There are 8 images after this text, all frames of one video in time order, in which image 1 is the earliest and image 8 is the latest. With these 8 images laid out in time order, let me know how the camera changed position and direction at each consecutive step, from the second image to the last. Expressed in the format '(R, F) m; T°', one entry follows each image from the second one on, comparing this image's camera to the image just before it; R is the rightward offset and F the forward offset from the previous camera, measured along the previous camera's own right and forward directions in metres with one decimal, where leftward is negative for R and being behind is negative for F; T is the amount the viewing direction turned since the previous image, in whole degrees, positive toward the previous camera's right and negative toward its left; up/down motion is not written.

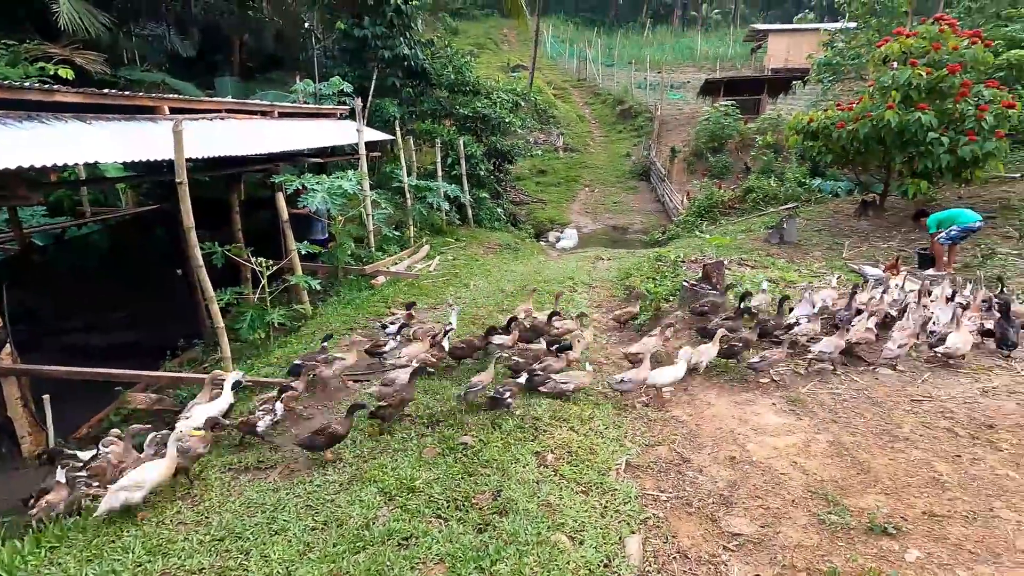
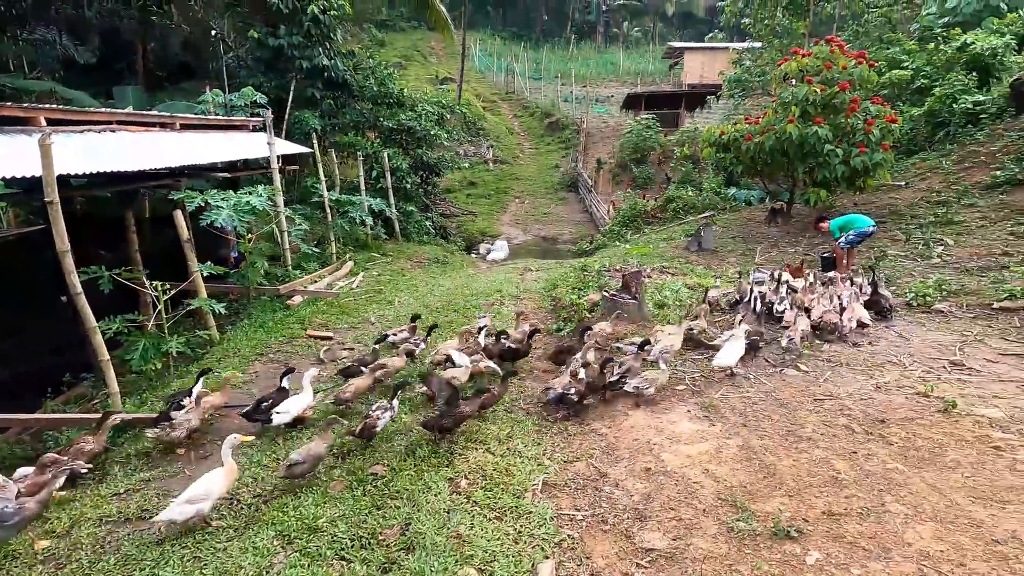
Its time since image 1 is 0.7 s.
(+0.2, +0.1) m; +7°
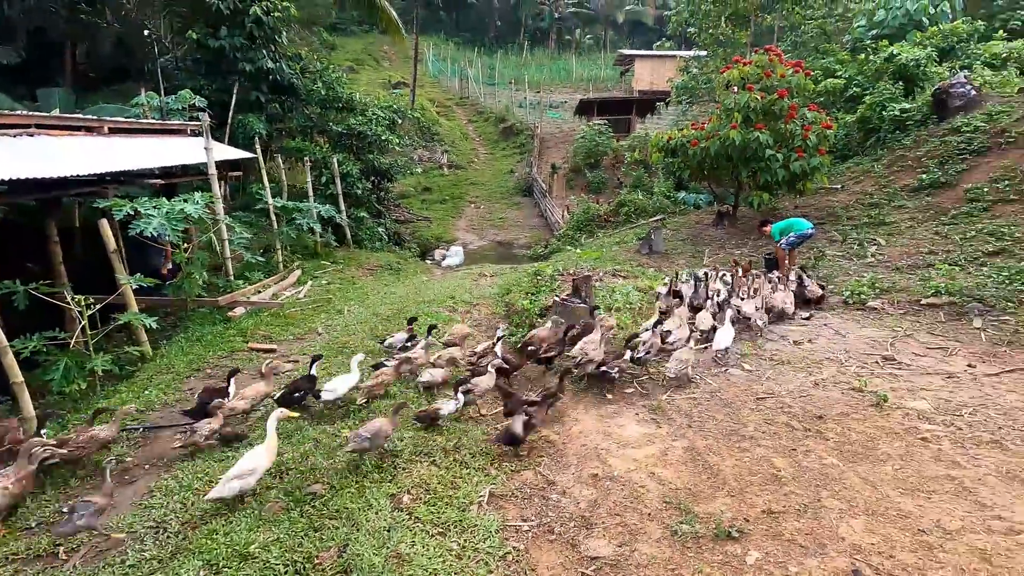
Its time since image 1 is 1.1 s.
(+0.1, 0.0) m; +4°
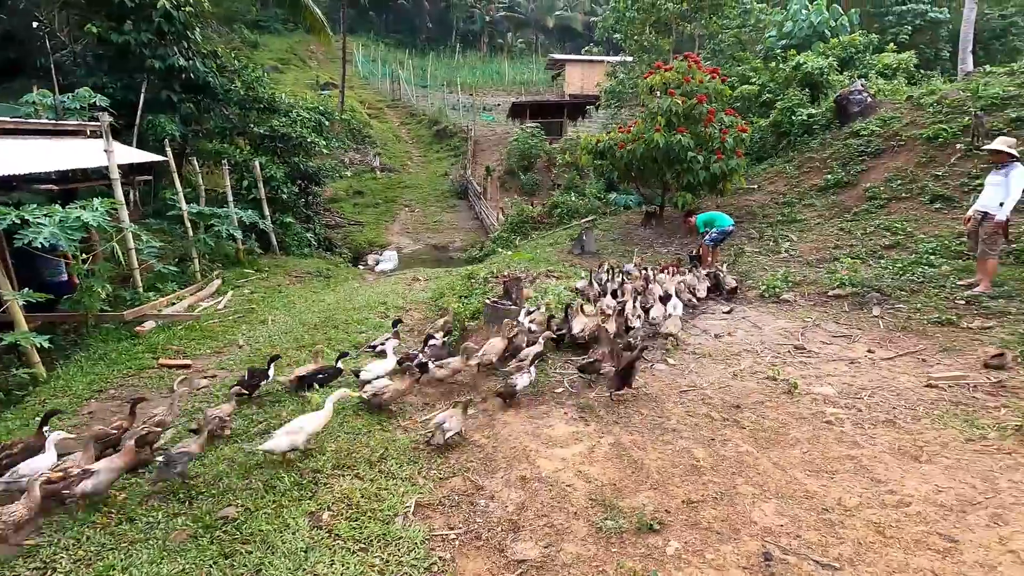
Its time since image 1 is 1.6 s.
(+0.1, 0.0) m; +6°
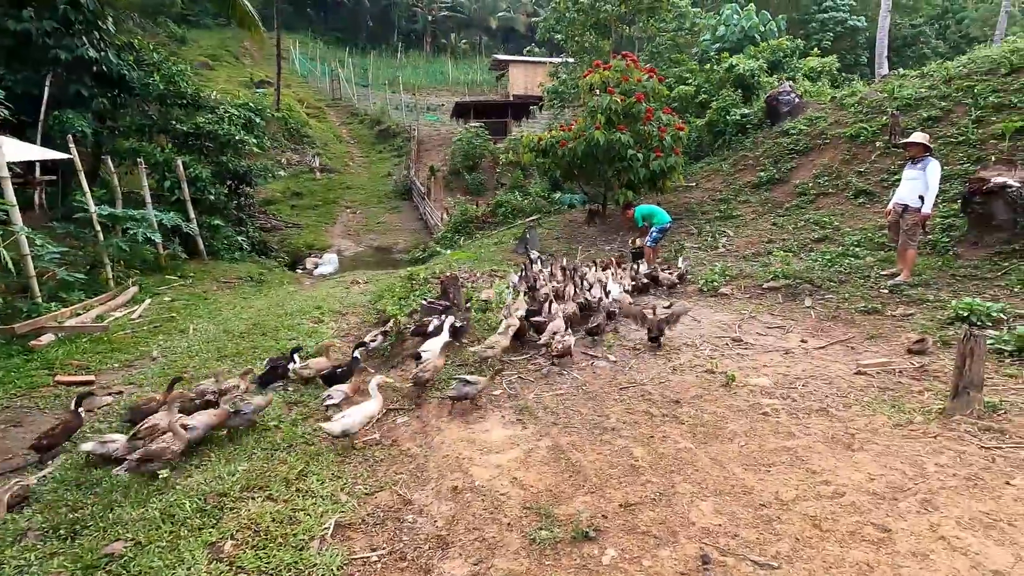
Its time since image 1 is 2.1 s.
(+0.1, +0.2) m; +5°
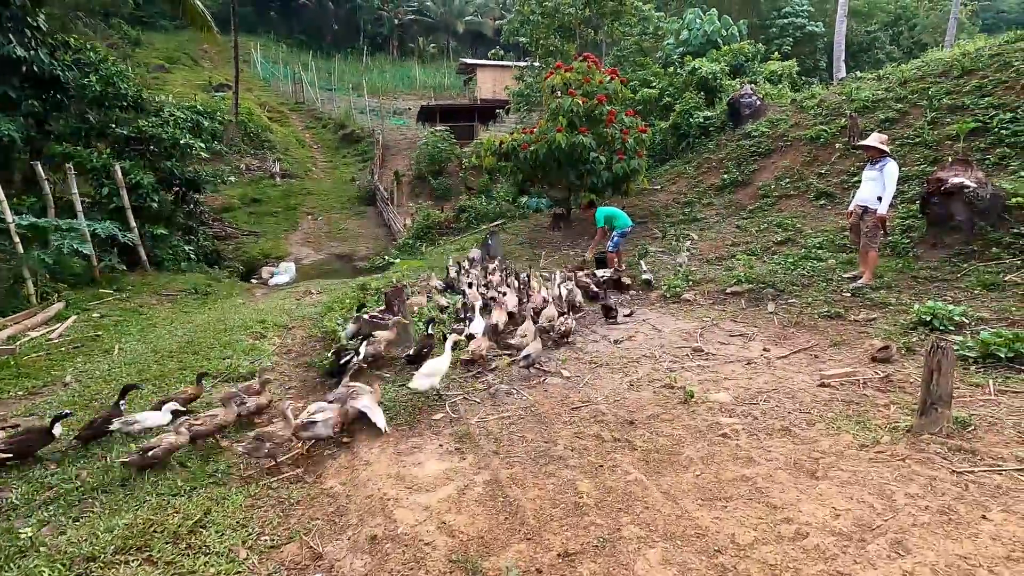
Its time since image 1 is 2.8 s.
(+0.2, +0.3) m; +3°
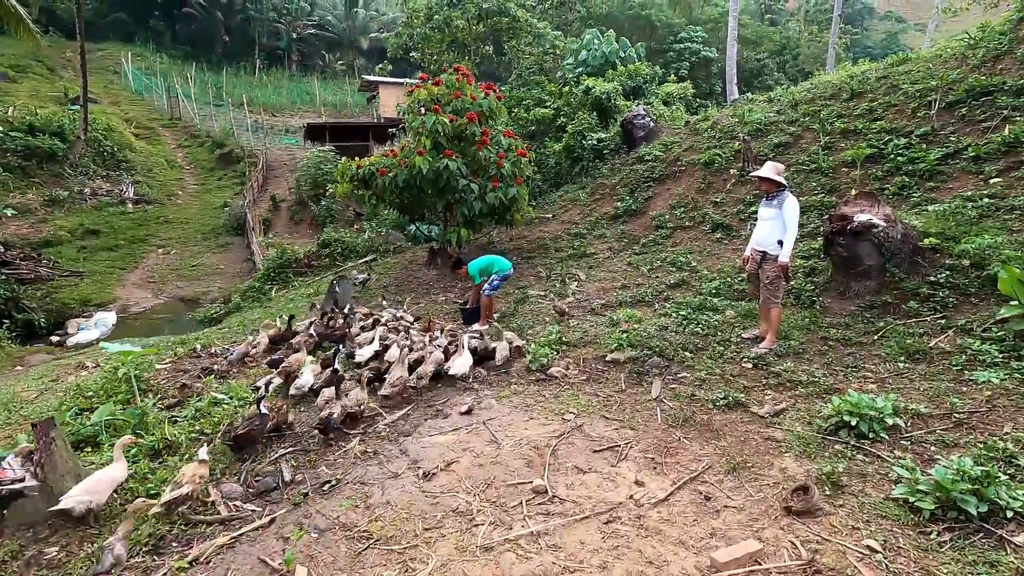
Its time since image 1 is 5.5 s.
(+1.1, +1.6) m; +8°
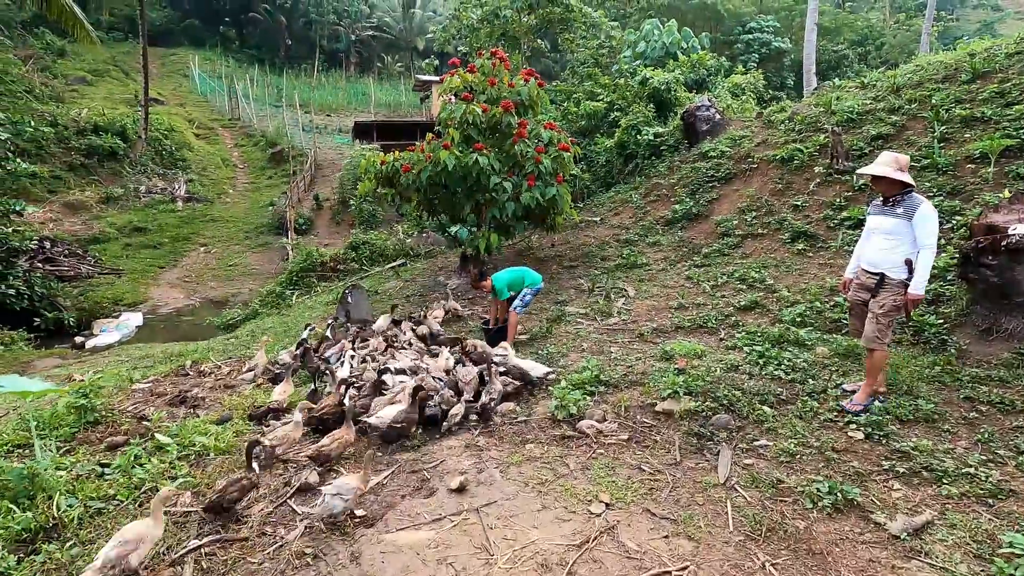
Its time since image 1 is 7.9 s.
(+0.2, +1.2) m; -6°
